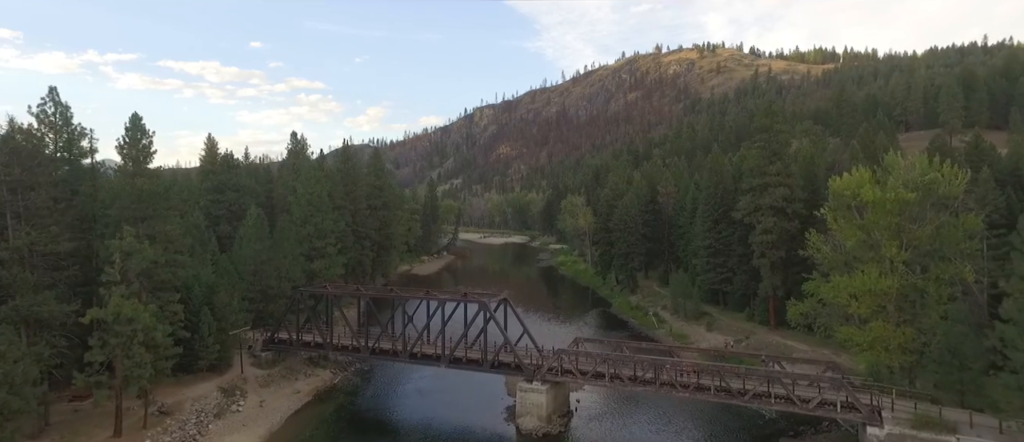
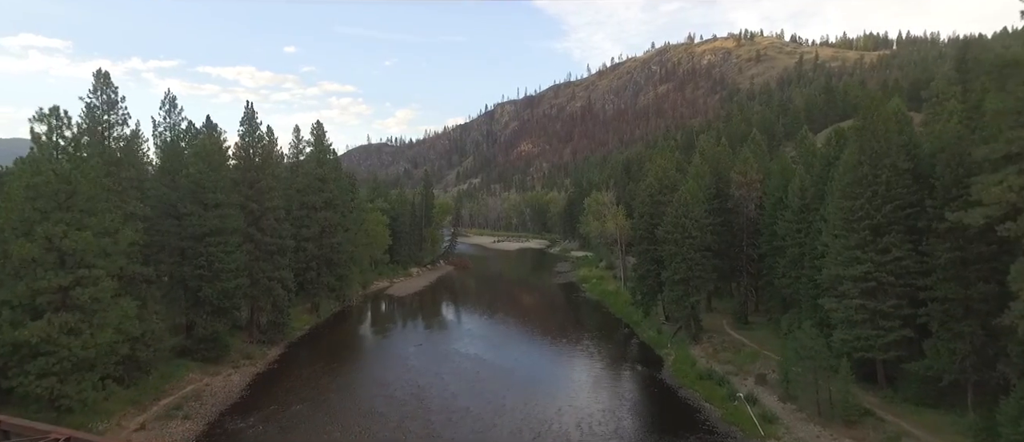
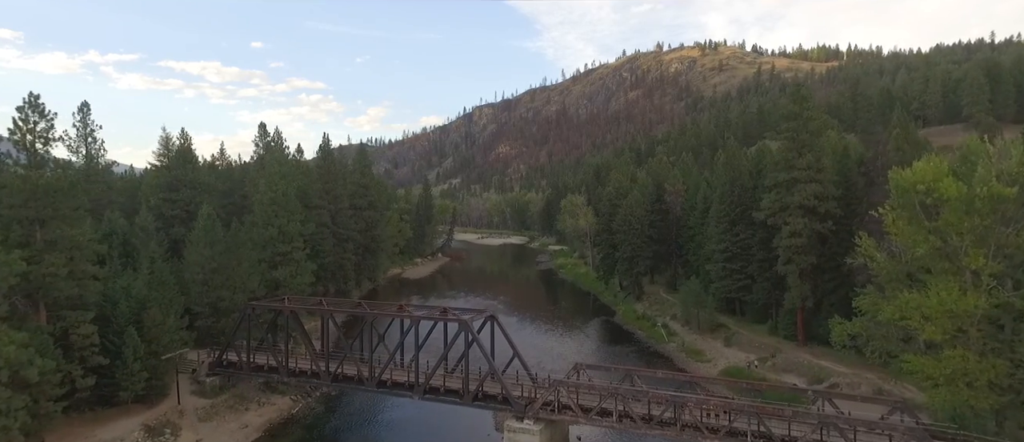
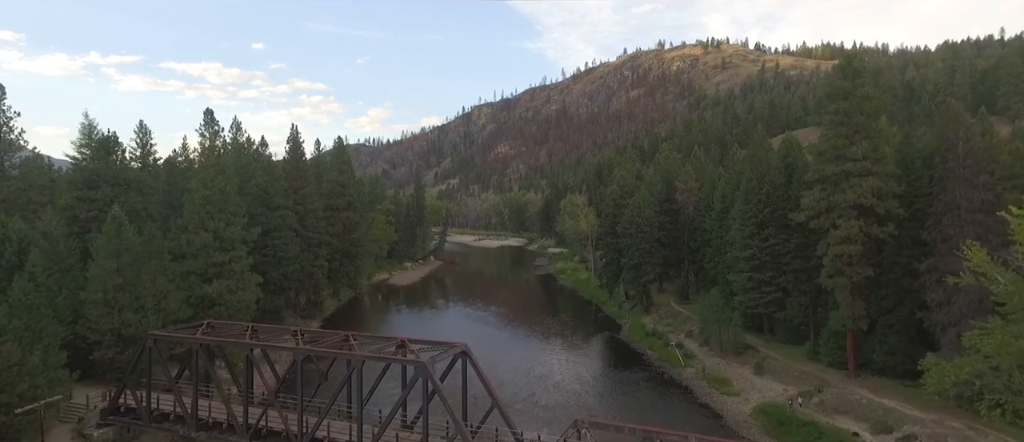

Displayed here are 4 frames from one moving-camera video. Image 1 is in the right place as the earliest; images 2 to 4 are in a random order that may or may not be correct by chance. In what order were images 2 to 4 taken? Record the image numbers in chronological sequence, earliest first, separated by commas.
3, 4, 2
